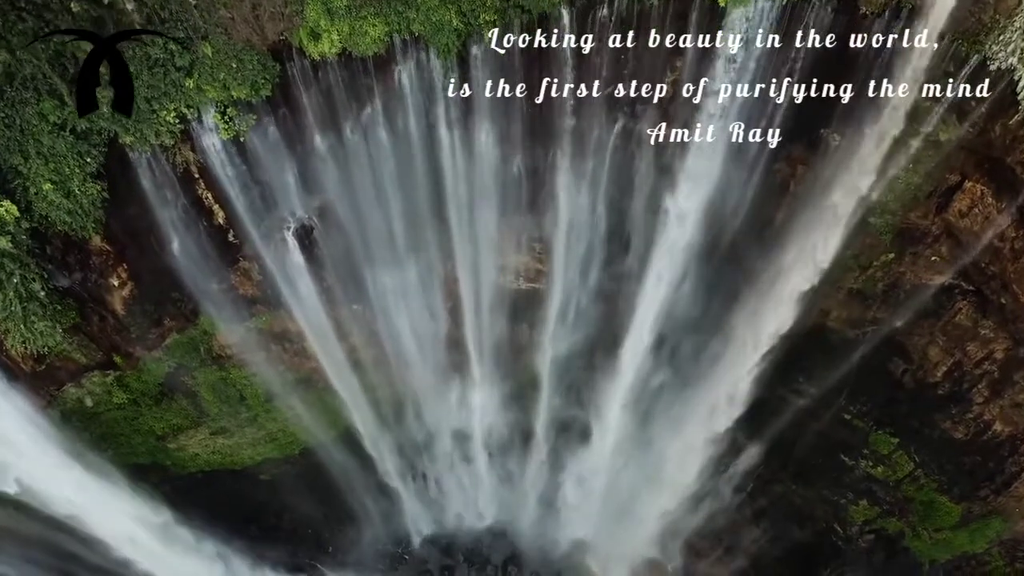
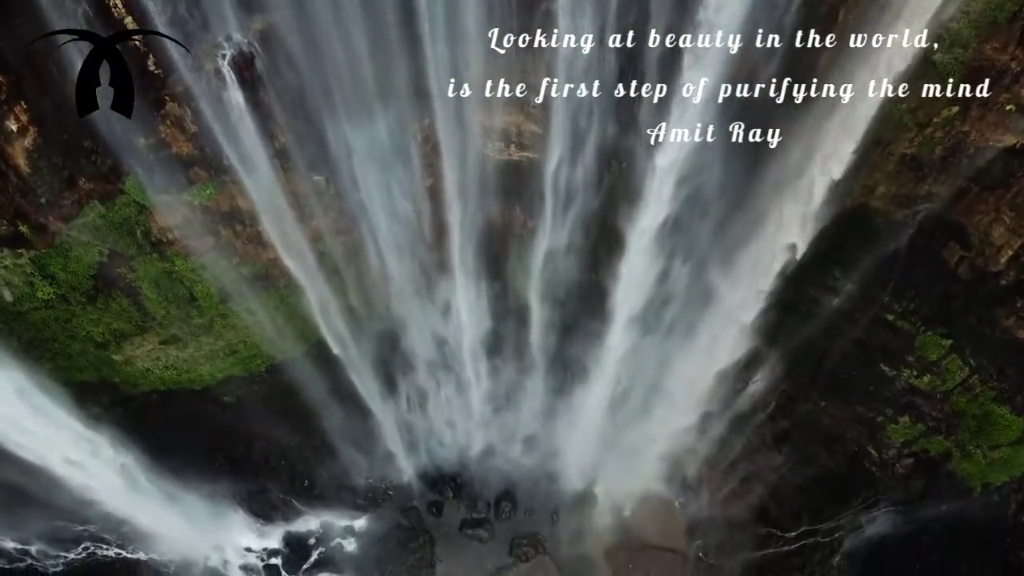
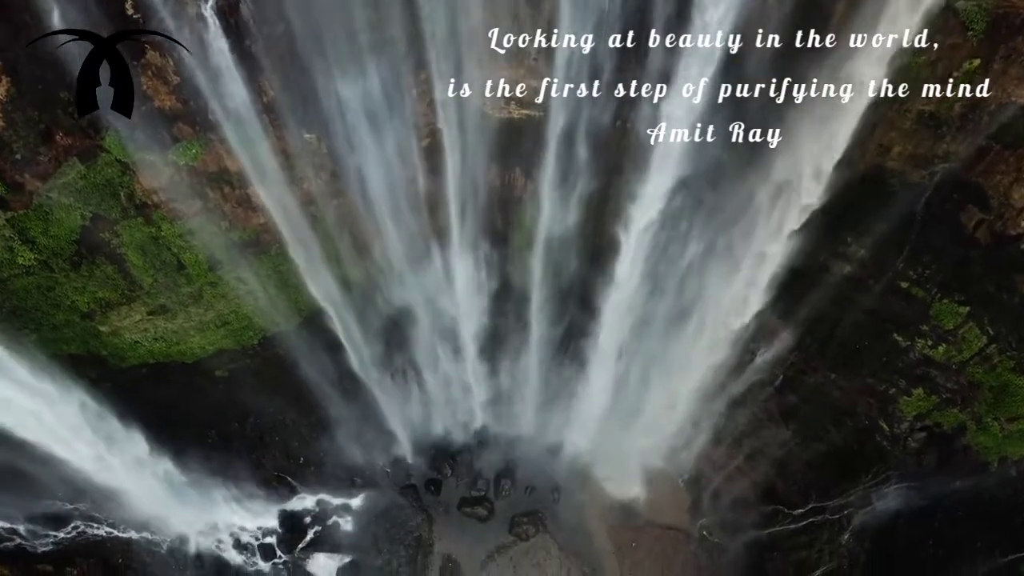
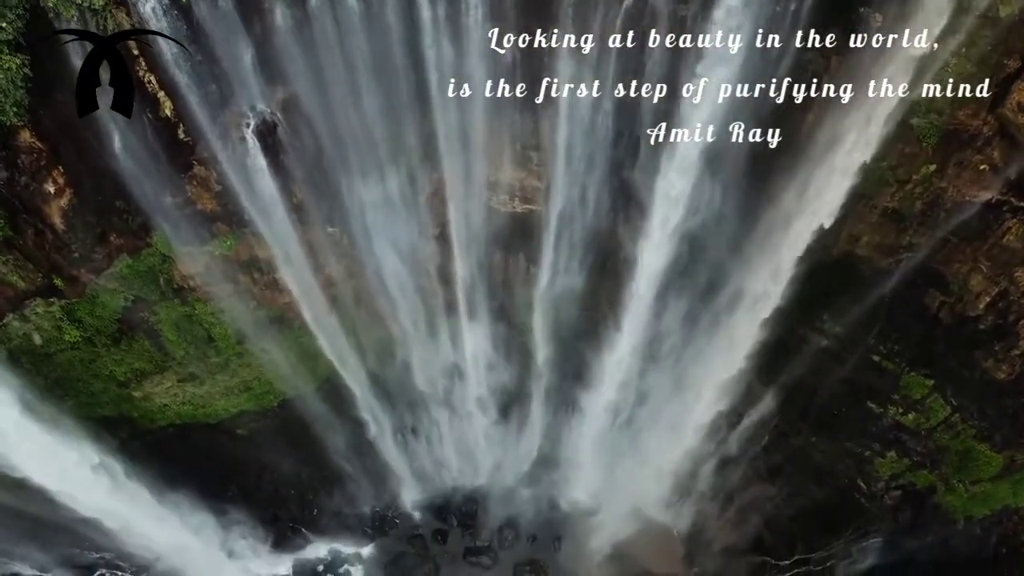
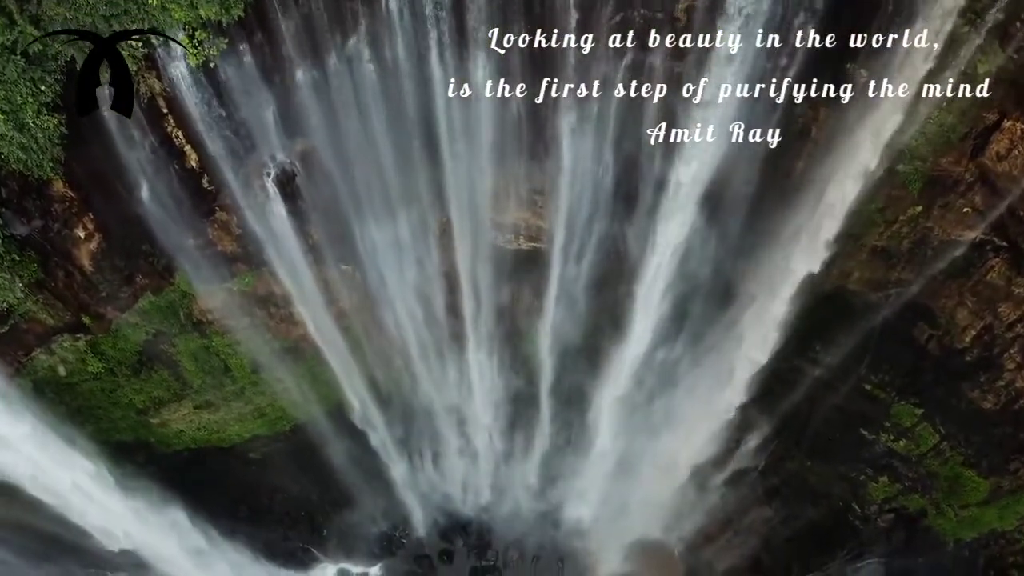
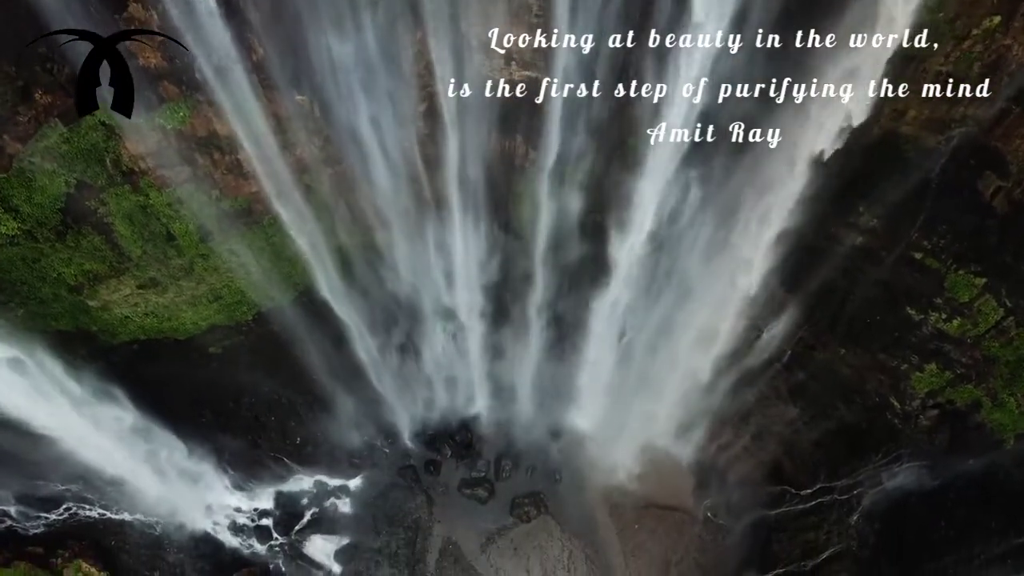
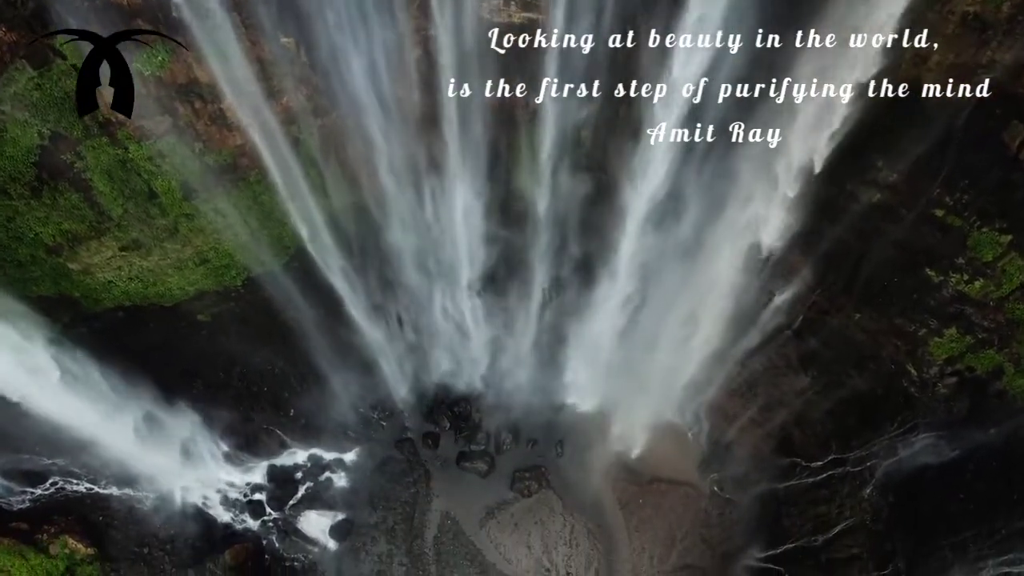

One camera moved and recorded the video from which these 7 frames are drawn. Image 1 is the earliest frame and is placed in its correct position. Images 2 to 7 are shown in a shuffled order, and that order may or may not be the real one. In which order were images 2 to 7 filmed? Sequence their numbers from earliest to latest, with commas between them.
5, 4, 2, 3, 6, 7
